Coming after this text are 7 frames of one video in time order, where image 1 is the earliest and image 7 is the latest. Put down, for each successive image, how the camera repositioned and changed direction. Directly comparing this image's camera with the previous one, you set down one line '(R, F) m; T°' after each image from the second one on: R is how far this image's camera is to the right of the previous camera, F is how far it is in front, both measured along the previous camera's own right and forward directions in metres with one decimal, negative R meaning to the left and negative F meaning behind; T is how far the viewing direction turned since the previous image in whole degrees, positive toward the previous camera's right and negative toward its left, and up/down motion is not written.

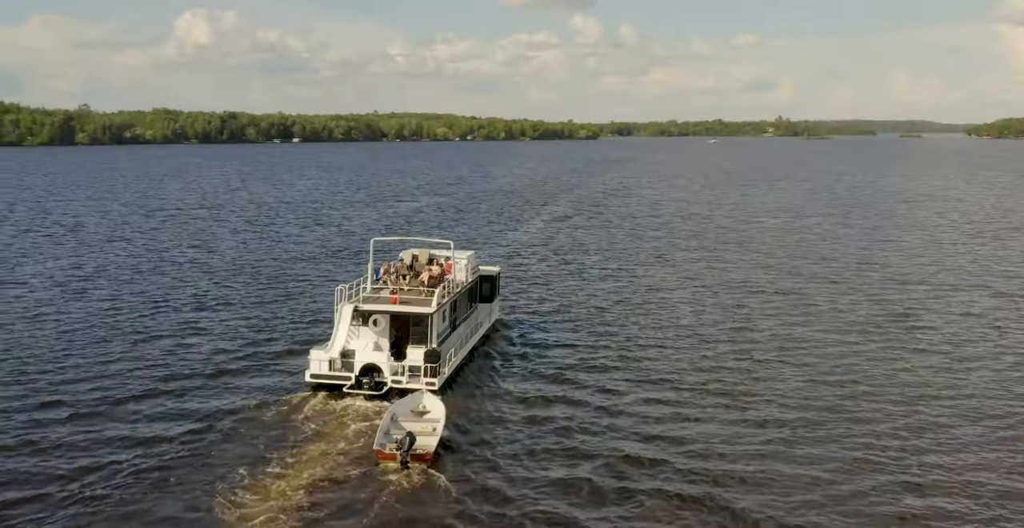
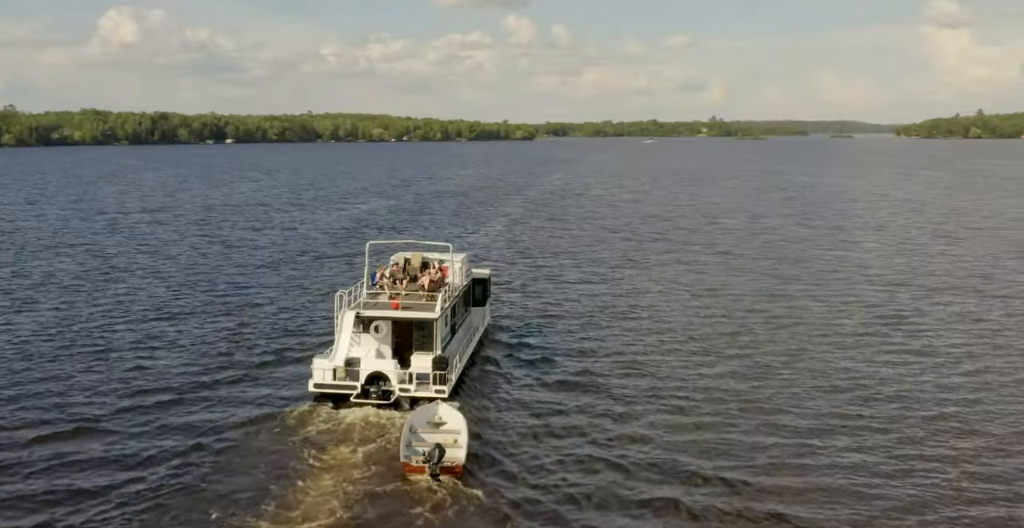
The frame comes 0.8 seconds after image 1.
(-2.2, +0.2) m; +3°
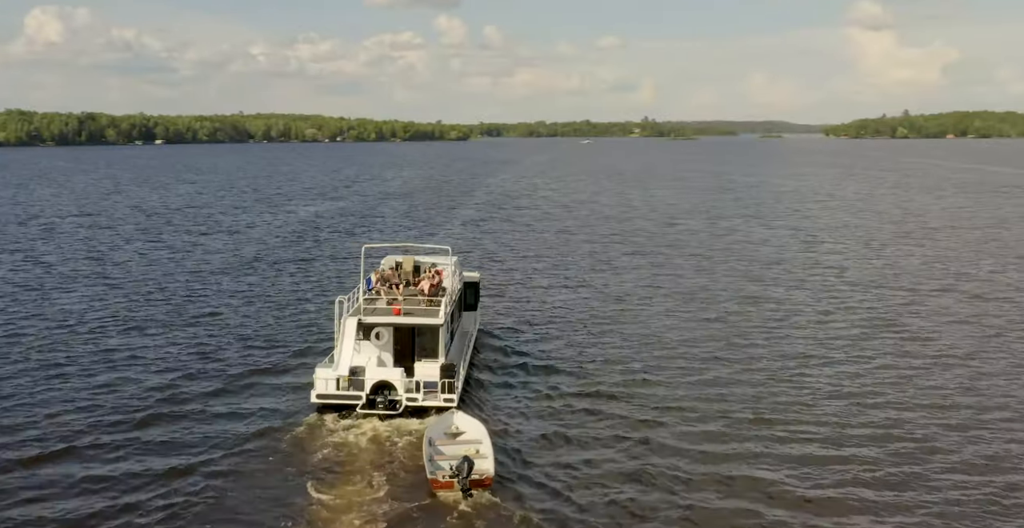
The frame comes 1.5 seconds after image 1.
(-2.3, +0.4) m; +3°
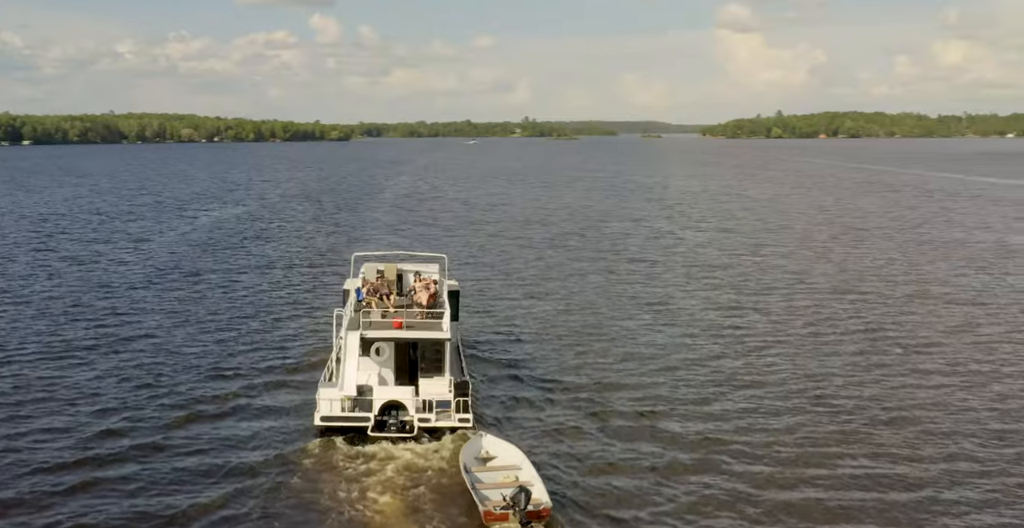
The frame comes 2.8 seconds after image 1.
(-4.0, +1.0) m; +6°
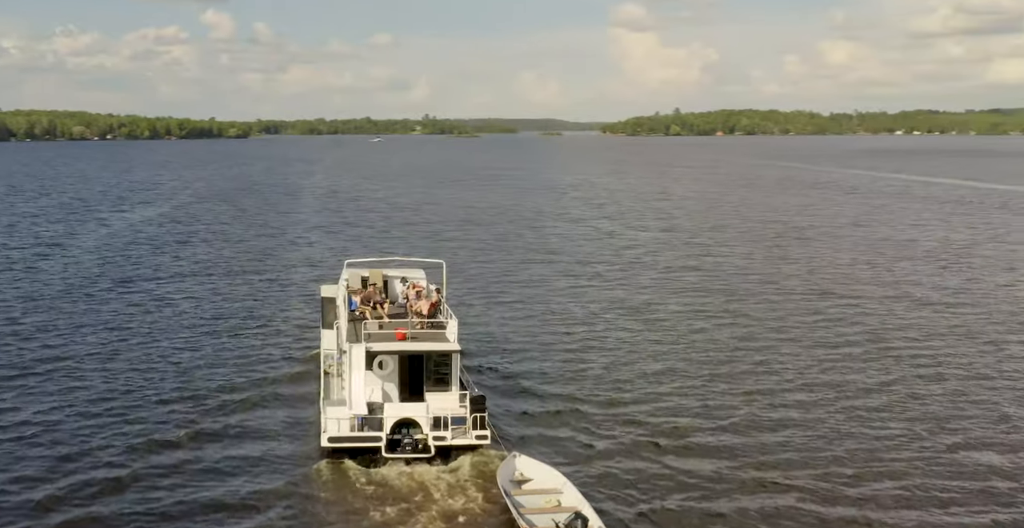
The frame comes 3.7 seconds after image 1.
(-3.5, +1.2) m; +5°
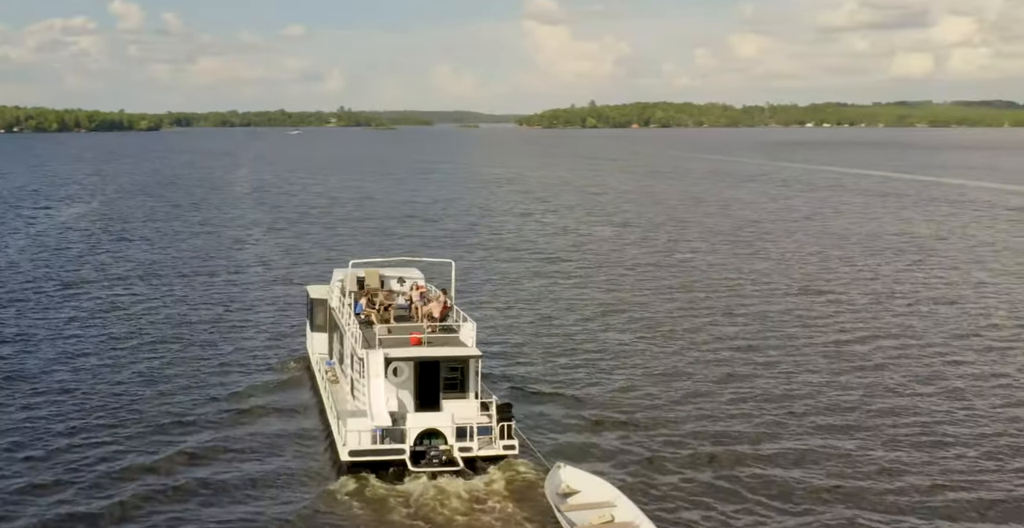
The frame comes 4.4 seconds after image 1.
(-3.3, +0.9) m; +4°
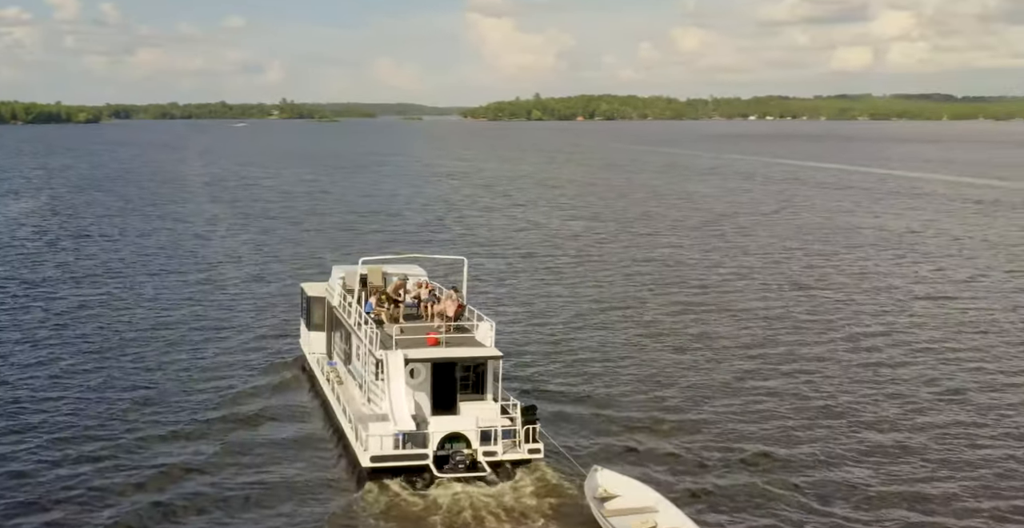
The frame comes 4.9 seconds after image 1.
(-2.4, +0.5) m; +3°
